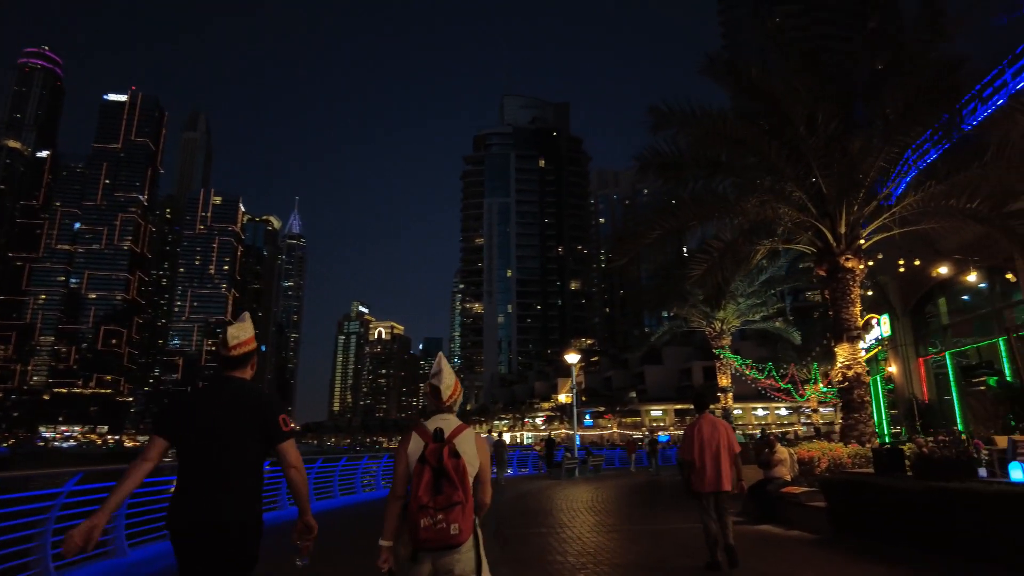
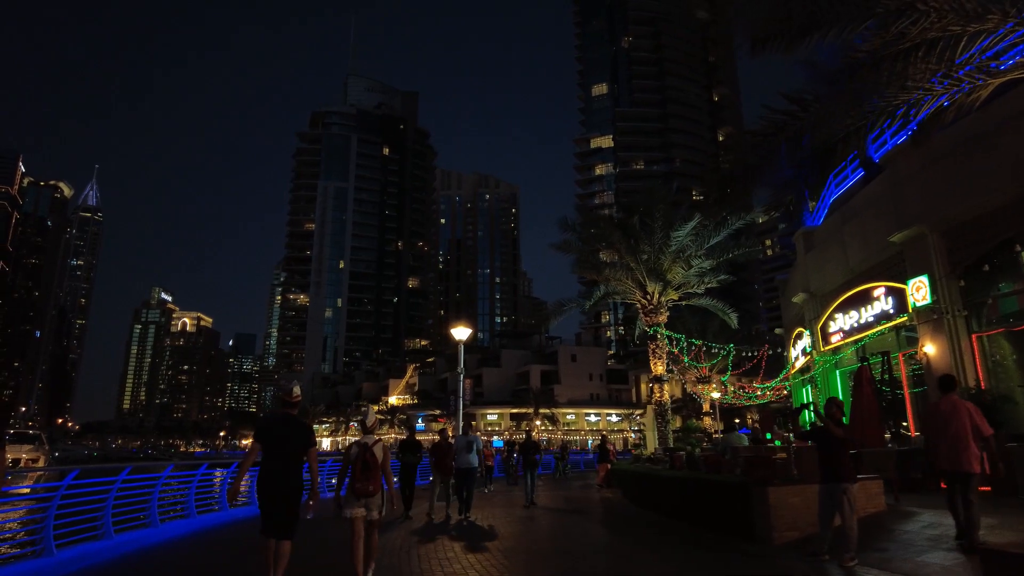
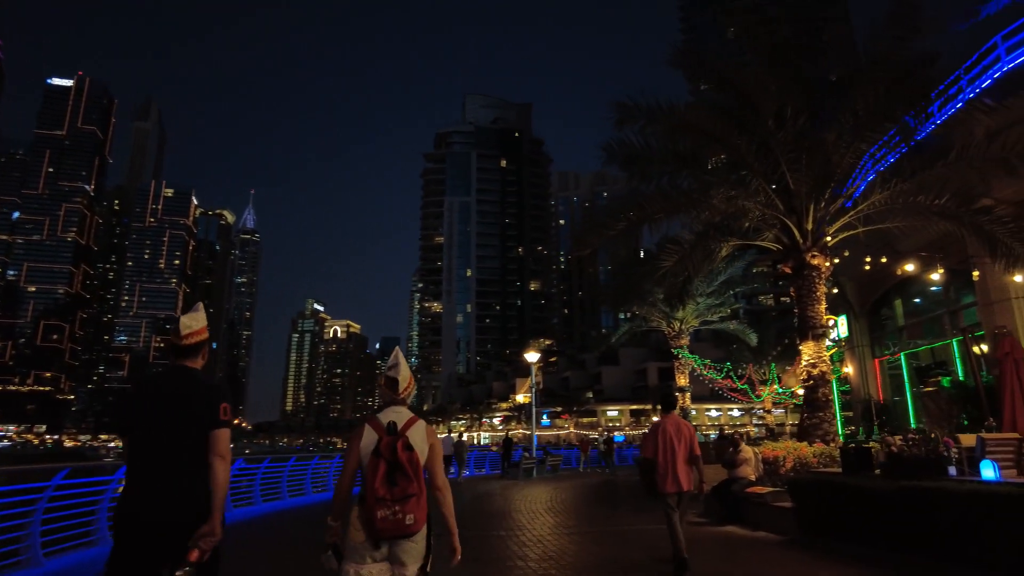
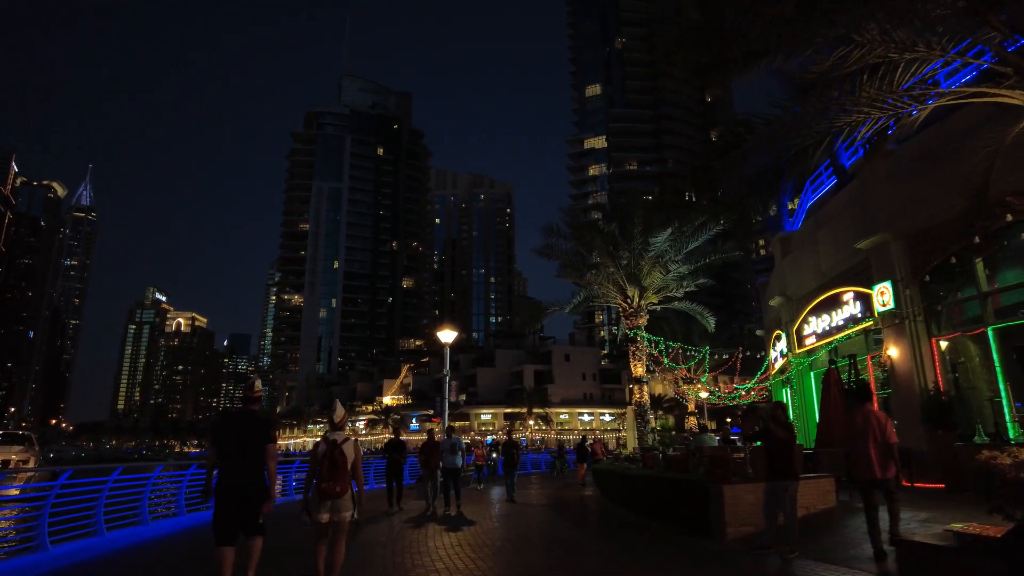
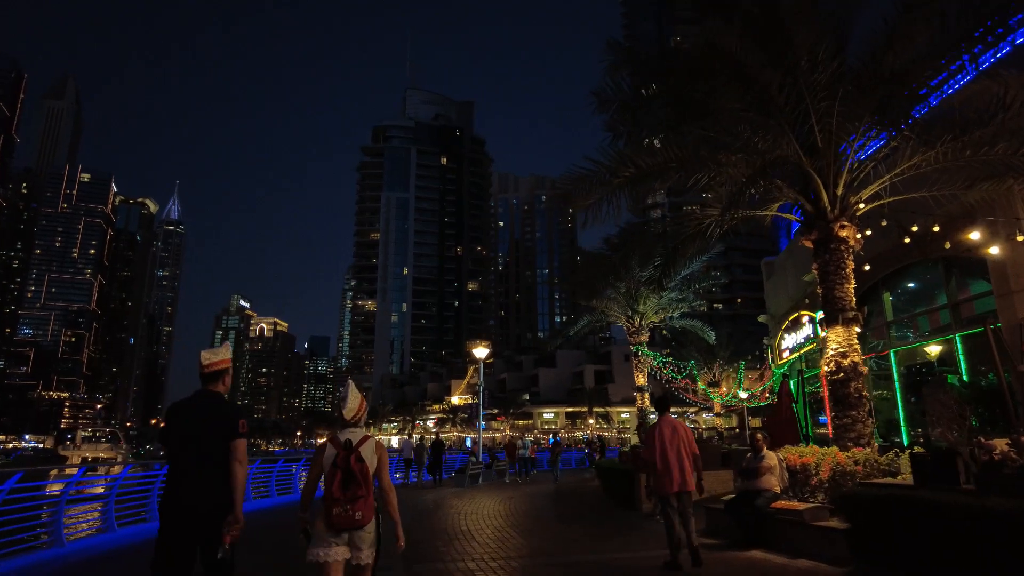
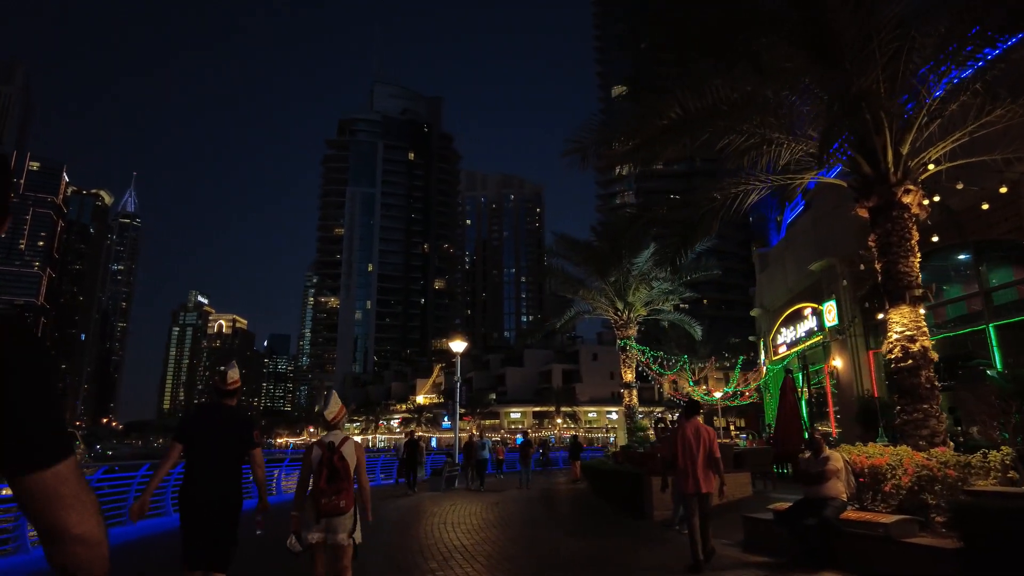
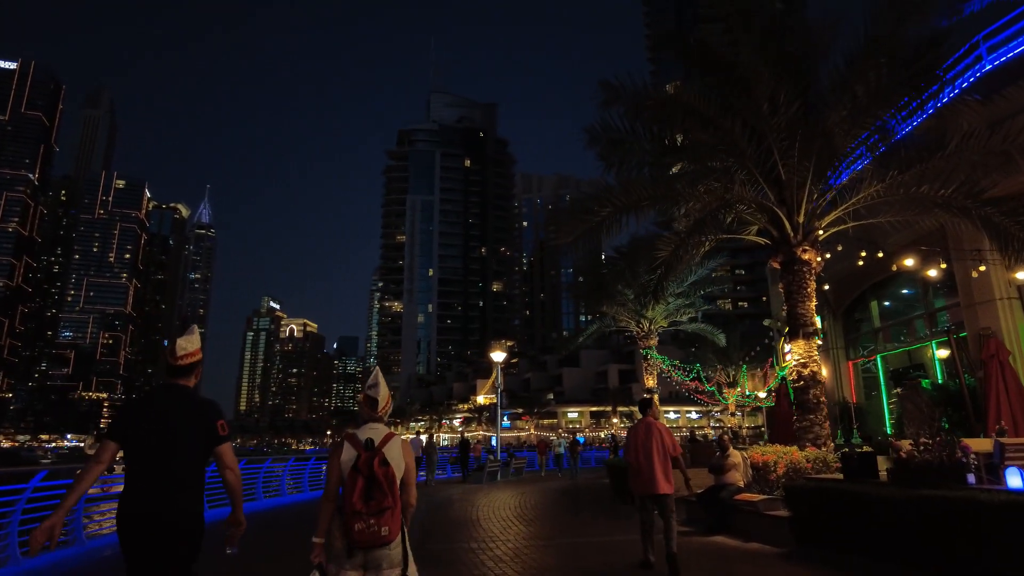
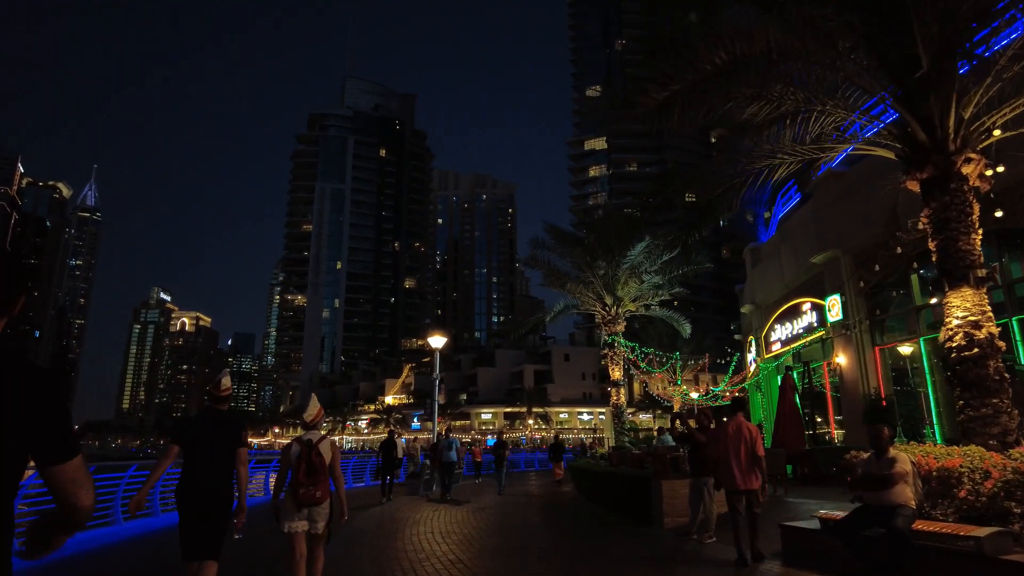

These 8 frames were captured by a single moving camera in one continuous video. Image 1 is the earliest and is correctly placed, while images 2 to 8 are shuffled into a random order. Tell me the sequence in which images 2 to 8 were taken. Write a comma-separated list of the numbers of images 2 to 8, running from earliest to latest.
3, 7, 5, 6, 8, 4, 2
